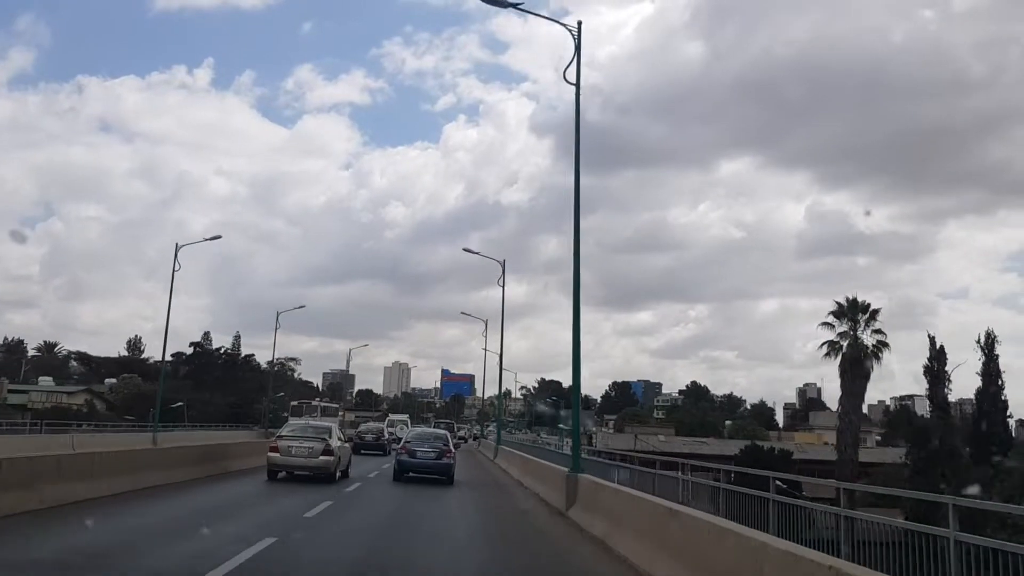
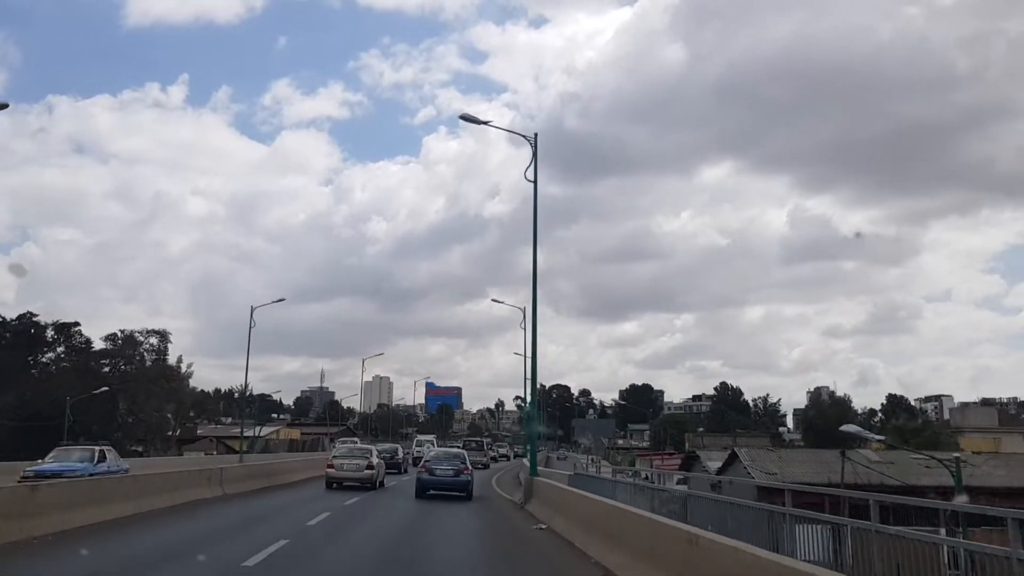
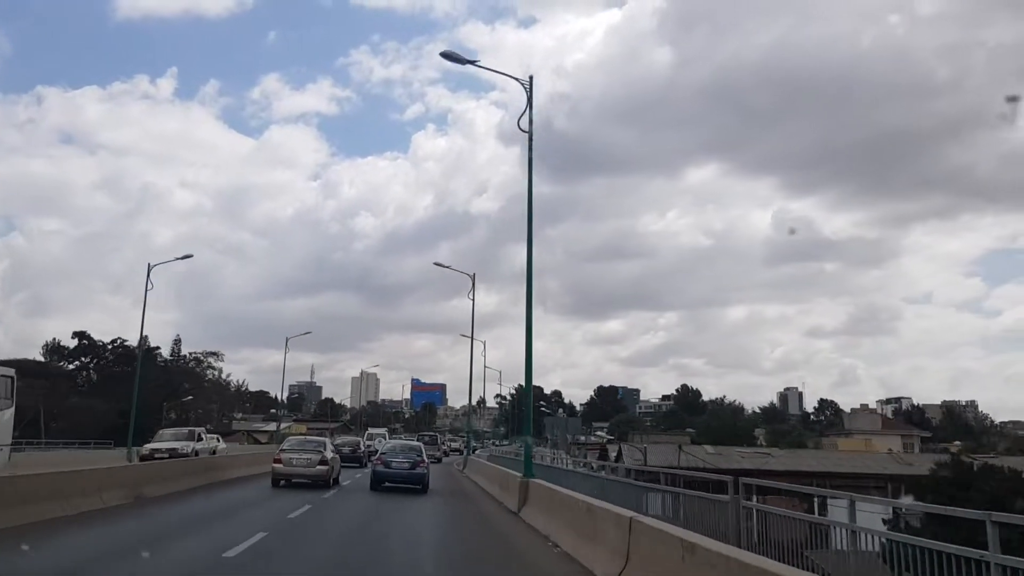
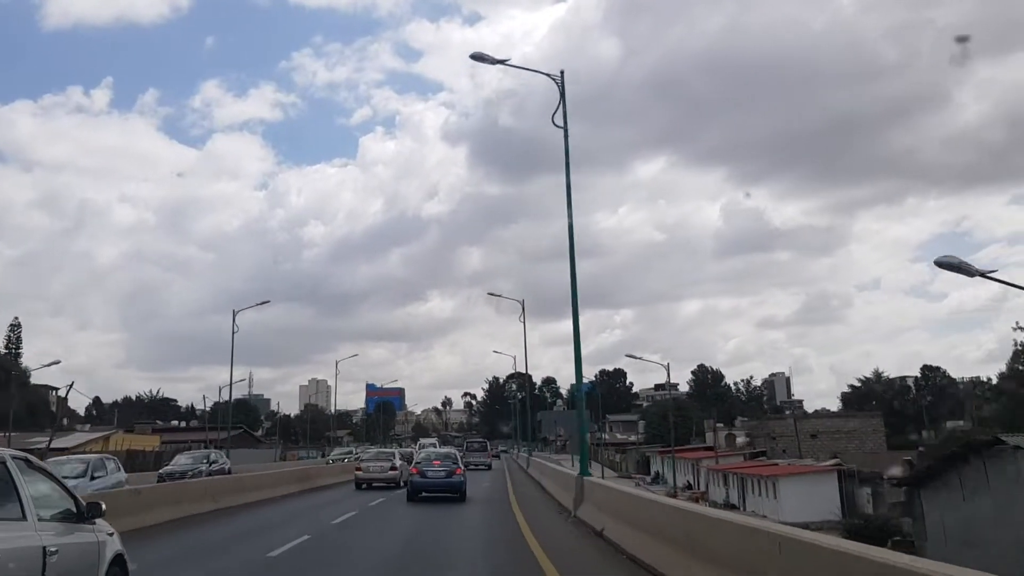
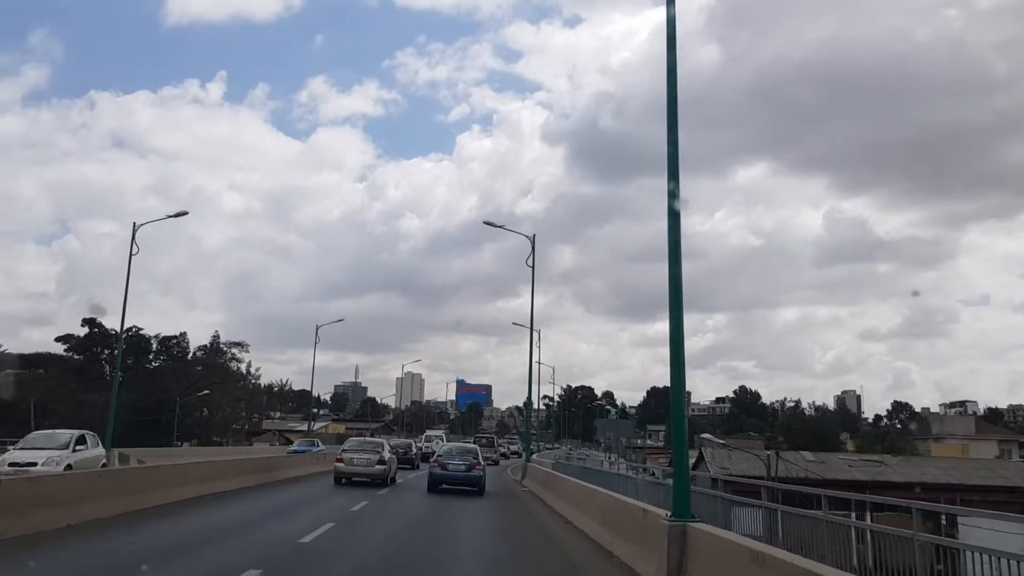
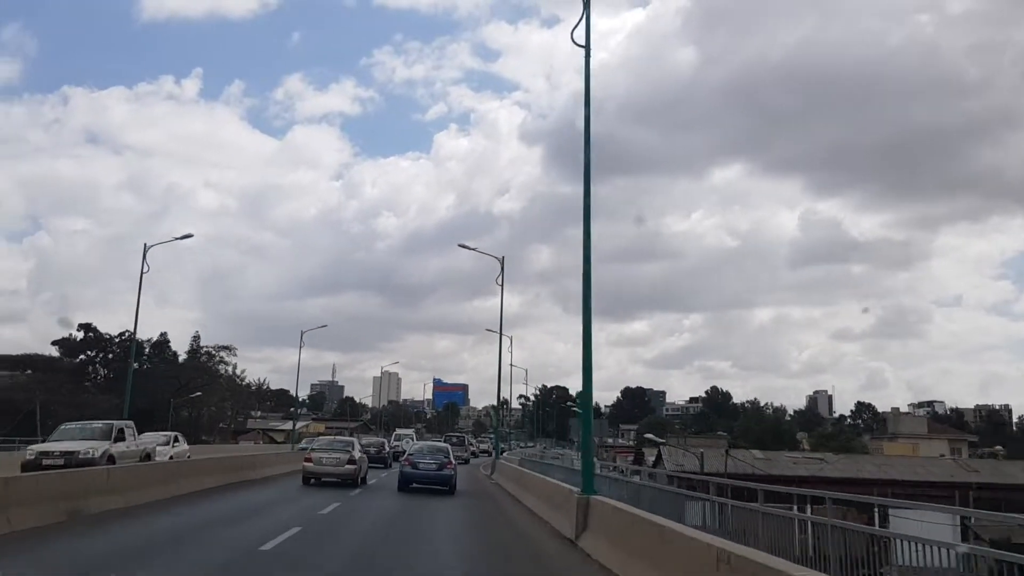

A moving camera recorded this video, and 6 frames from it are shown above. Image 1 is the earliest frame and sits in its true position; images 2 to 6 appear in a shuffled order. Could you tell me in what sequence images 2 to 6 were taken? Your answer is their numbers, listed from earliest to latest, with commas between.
3, 6, 5, 2, 4
